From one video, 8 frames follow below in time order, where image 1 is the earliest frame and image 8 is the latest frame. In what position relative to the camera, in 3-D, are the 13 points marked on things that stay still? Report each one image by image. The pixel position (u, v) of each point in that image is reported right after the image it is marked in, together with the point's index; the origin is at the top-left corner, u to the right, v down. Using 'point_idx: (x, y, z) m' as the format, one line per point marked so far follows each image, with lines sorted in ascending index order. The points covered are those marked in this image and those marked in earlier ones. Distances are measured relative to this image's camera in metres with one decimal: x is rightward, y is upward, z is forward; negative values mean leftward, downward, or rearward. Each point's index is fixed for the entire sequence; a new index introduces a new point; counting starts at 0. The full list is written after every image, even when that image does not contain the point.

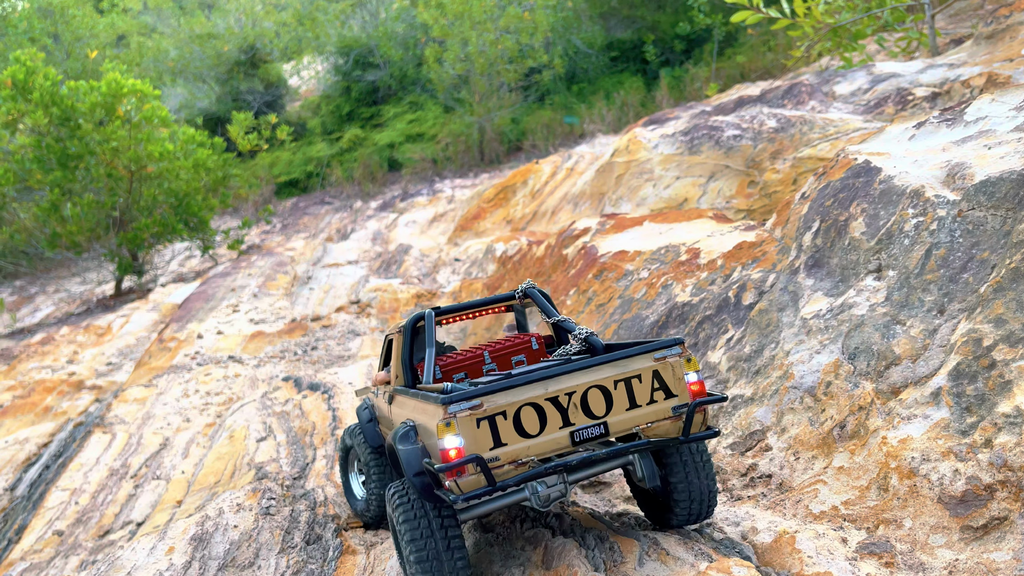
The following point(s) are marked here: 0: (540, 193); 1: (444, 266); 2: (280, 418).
0: (+0.6, +2.4, +19.5) m
1: (-1.6, +0.5, +17.6) m
2: (-2.4, -1.3, +7.9) m
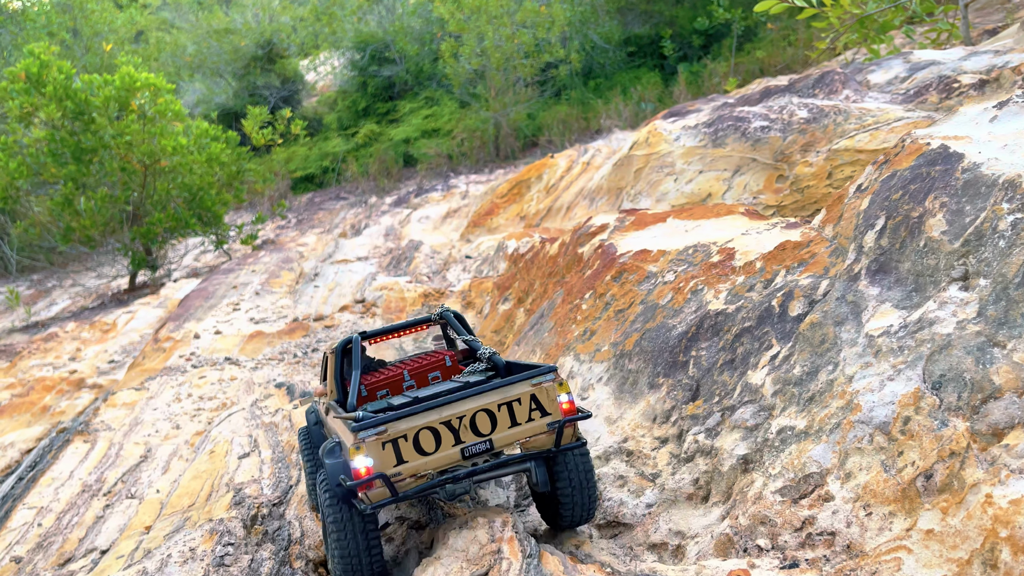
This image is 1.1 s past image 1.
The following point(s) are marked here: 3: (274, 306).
0: (+1.0, +2.4, +18.8) m
1: (-1.3, +0.6, +16.9) m
2: (-2.3, -1.3, +7.3) m
3: (-4.3, -0.3, +13.9) m
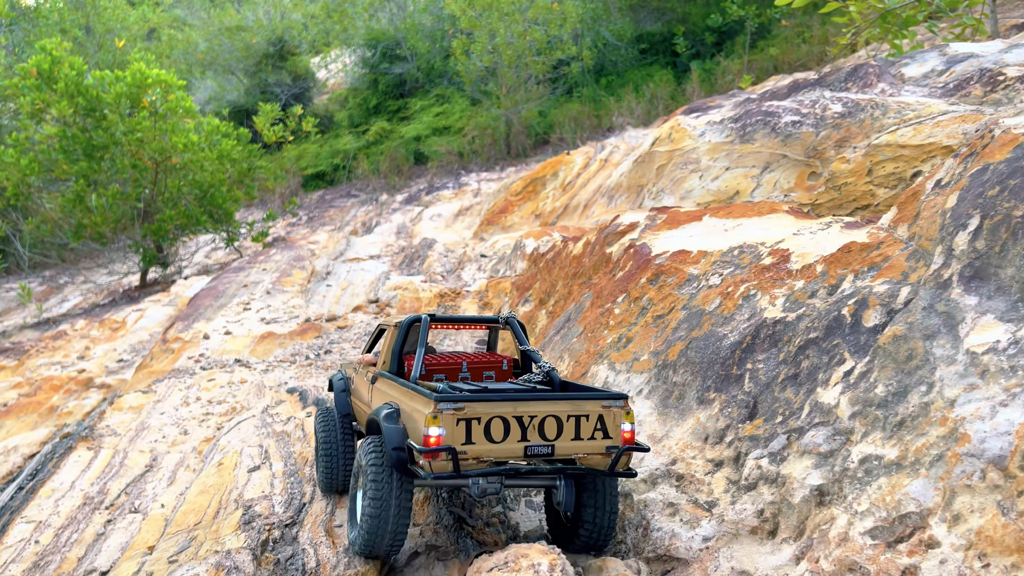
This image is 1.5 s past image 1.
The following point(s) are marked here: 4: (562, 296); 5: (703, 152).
0: (+1.4, +2.5, +18.3) m
1: (-1.0, +0.6, +16.5) m
2: (-2.1, -1.4, +6.9) m
3: (-4.0, -0.3, +13.5) m
4: (+0.6, -0.1, +9.0) m
5: (+3.2, +2.3, +13.0) m
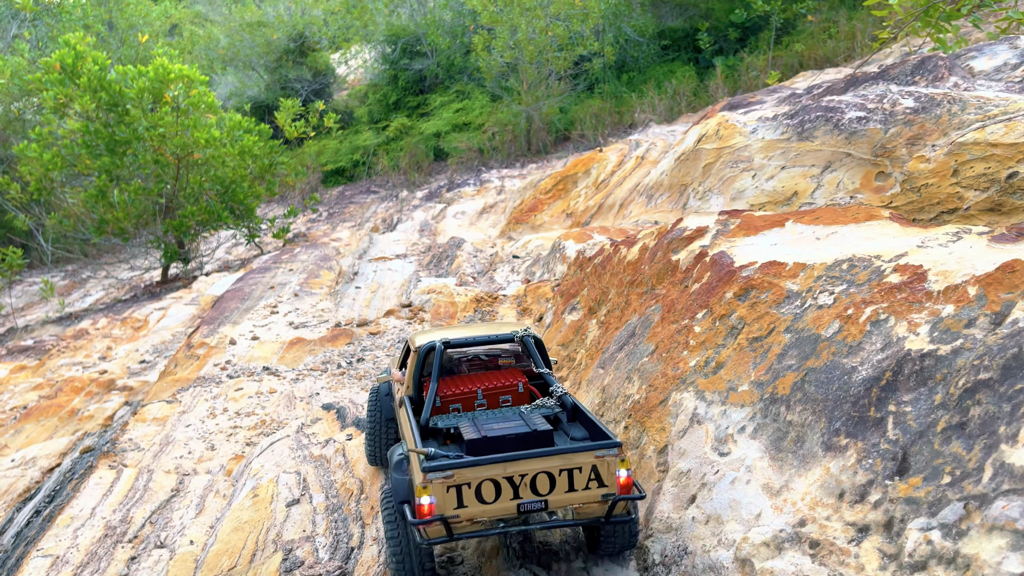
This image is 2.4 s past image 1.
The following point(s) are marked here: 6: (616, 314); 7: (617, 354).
0: (+2.1, +2.4, +17.6) m
1: (-0.2, +0.5, +15.9) m
2: (-1.6, -1.4, +6.3) m
3: (-3.3, -0.4, +12.9) m
4: (+1.1, -0.2, +8.3) m
5: (+3.9, +2.2, +12.2) m
6: (+1.1, -0.3, +8.2) m
7: (+0.9, -0.6, +6.7) m
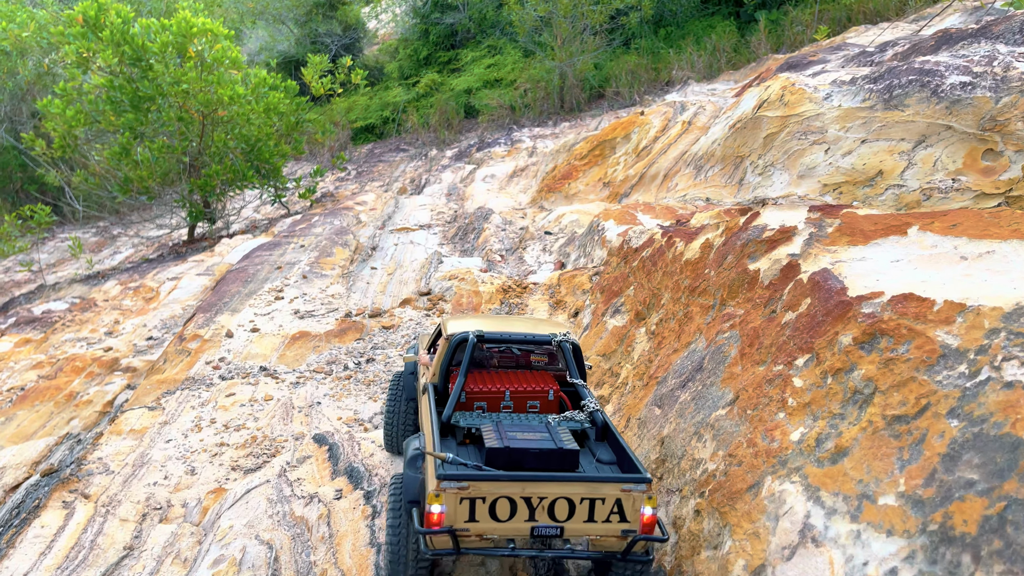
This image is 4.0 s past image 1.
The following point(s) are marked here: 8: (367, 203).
0: (+2.8, +2.8, +16.0) m
1: (+0.3, +0.9, +14.4) m
2: (-1.4, -1.6, +5.0) m
3: (-2.9, -0.1, +11.6) m
4: (+1.4, -0.2, +6.8) m
5: (+4.3, +2.3, +10.5) m
6: (+1.4, -0.3, +6.7) m
7: (+1.1, -0.7, +5.2) m
8: (-3.8, +2.1, +19.9) m
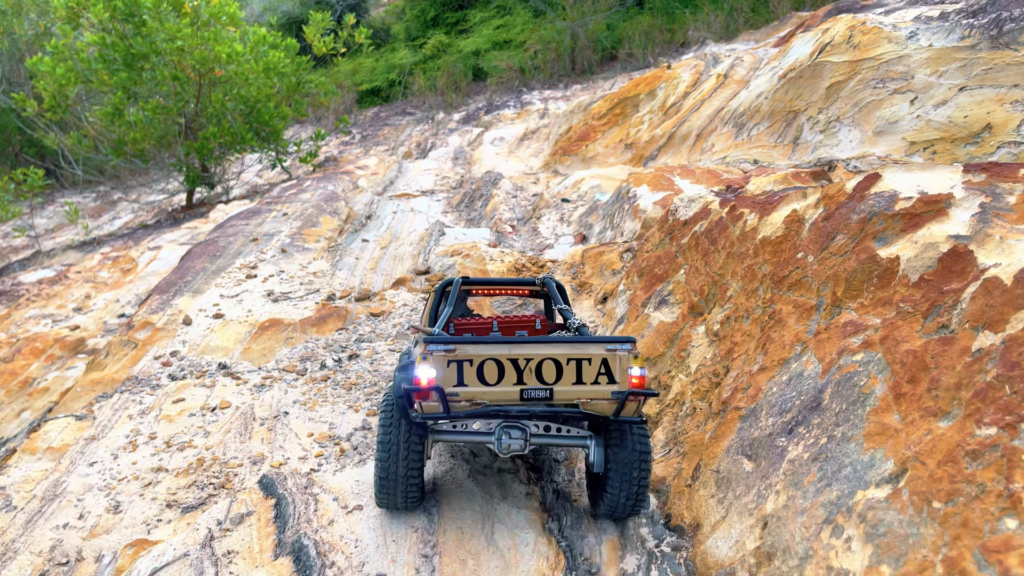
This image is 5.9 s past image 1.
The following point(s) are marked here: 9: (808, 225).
0: (+3.0, +3.3, +14.0) m
1: (+0.6, +1.3, +12.6) m
2: (-1.3, -1.6, +3.3) m
3: (-2.7, +0.2, +9.9) m
4: (+1.5, -0.2, +5.1) m
5: (+4.5, +2.5, +8.6) m
6: (+1.5, -0.3, +5.0) m
7: (+1.2, -0.7, +3.5) m
8: (-3.5, +2.8, +18.1) m
9: (+1.9, +0.4, +4.9) m
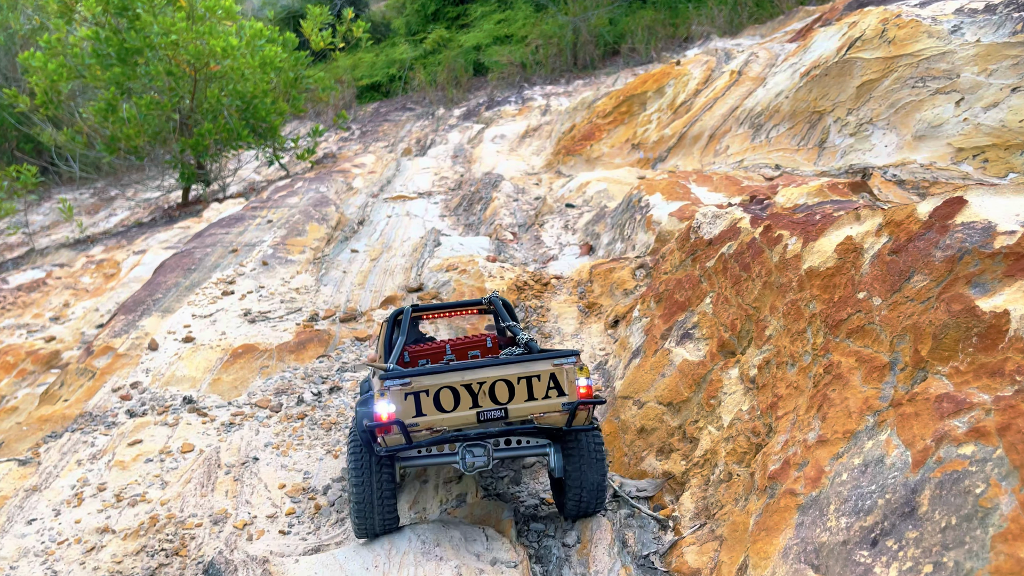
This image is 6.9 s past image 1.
0: (+3.1, +3.1, +13.2) m
1: (+0.6, +1.1, +11.8) m
2: (-1.3, -1.8, +2.5) m
3: (-2.7, 0.0, +9.1) m
4: (+1.5, -0.4, +4.3) m
5: (+4.5, +2.3, +7.8) m
6: (+1.5, -0.5, +4.2) m
7: (+1.2, -1.0, +2.7) m
8: (-3.5, +2.6, +17.2) m
9: (+1.9, +0.2, +4.1) m
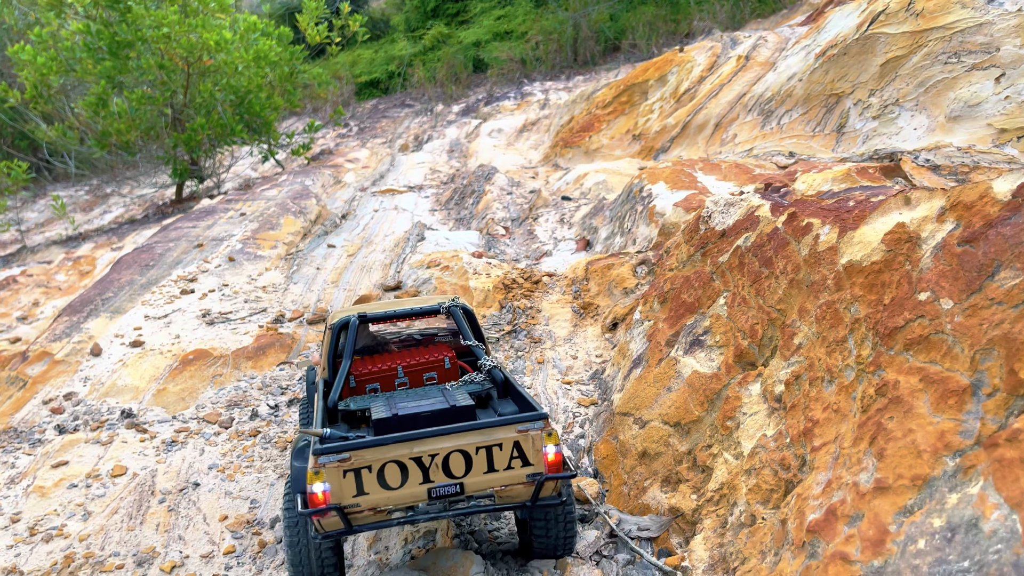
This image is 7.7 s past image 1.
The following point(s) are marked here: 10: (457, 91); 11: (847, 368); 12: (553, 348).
0: (+3.0, +3.1, +12.4) m
1: (+0.5, +1.1, +11.0) m
2: (-1.4, -1.8, +1.7) m
3: (-2.8, 0.0, +8.3) m
4: (+1.4, -0.4, +3.4) m
5: (+4.4, +2.3, +7.0) m
6: (+1.4, -0.5, +3.3) m
7: (+1.1, -1.0, +1.9) m
8: (-3.6, +2.7, +16.4) m
9: (+1.8, +0.2, +3.3) m
10: (-1.5, +5.1, +19.4) m
11: (+1.5, -0.3, +3.3) m
12: (+0.3, -0.5, +6.4) m
